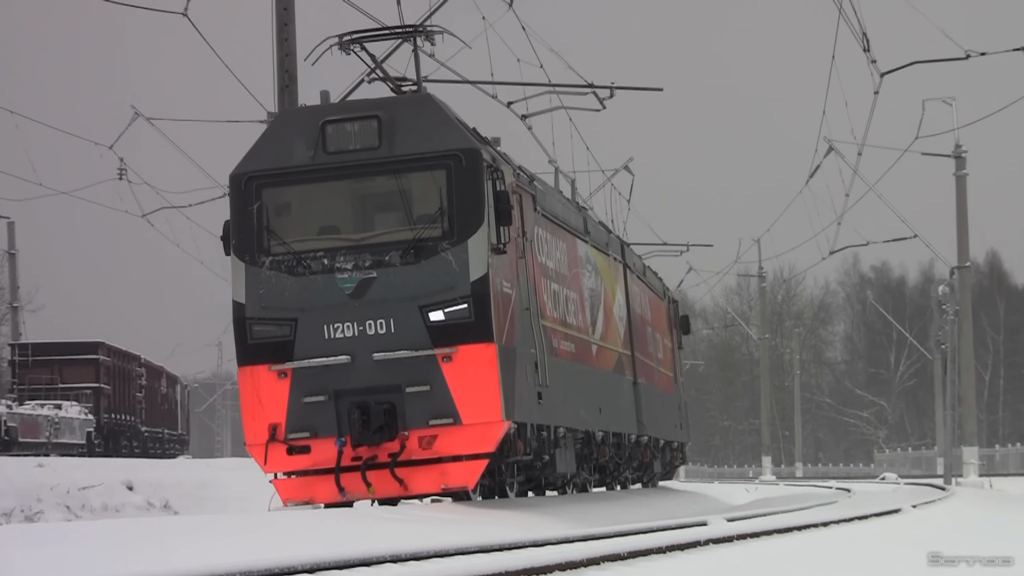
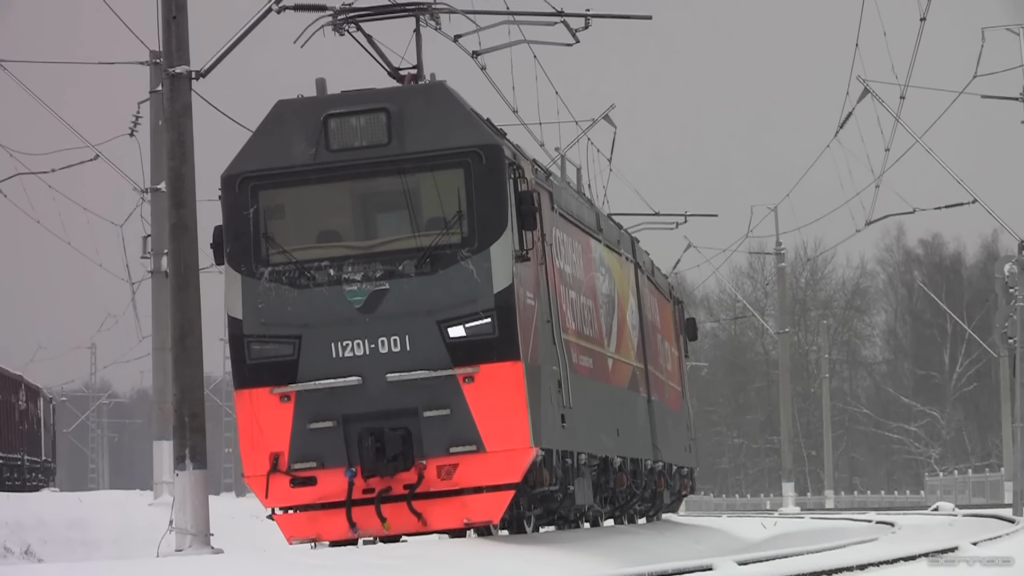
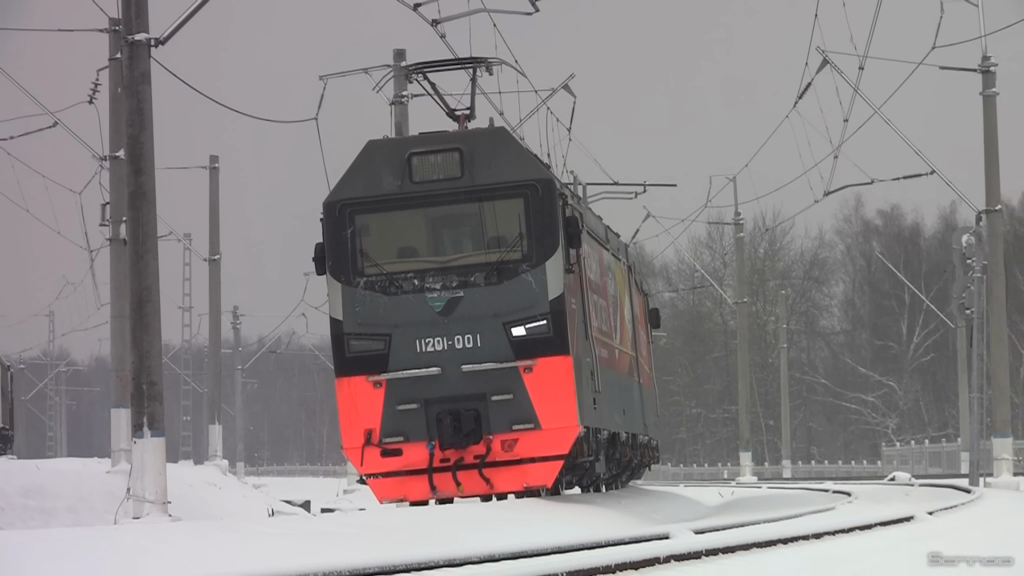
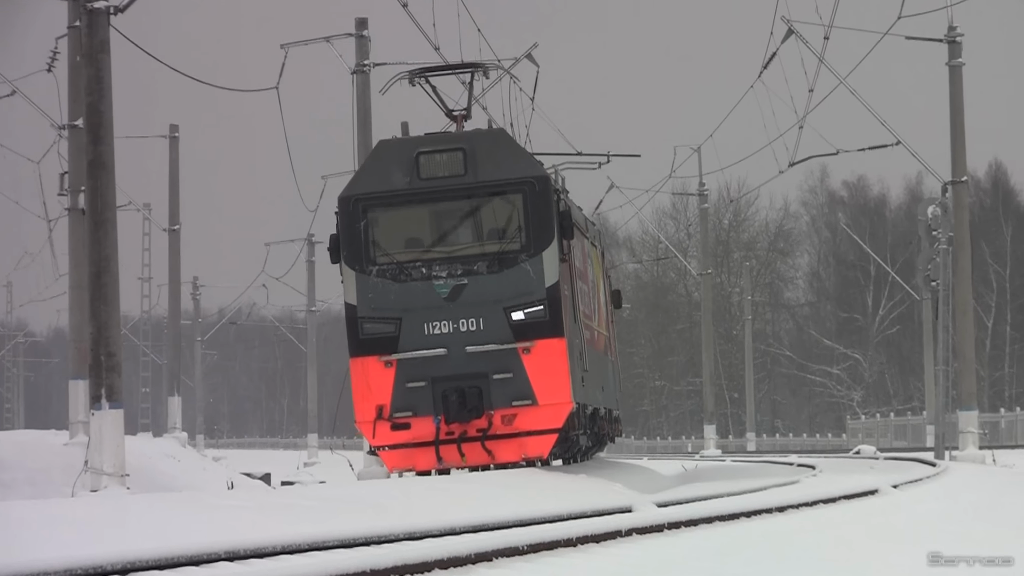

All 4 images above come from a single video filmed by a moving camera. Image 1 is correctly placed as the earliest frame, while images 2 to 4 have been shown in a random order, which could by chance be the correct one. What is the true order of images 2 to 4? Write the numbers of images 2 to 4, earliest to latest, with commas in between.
2, 3, 4
